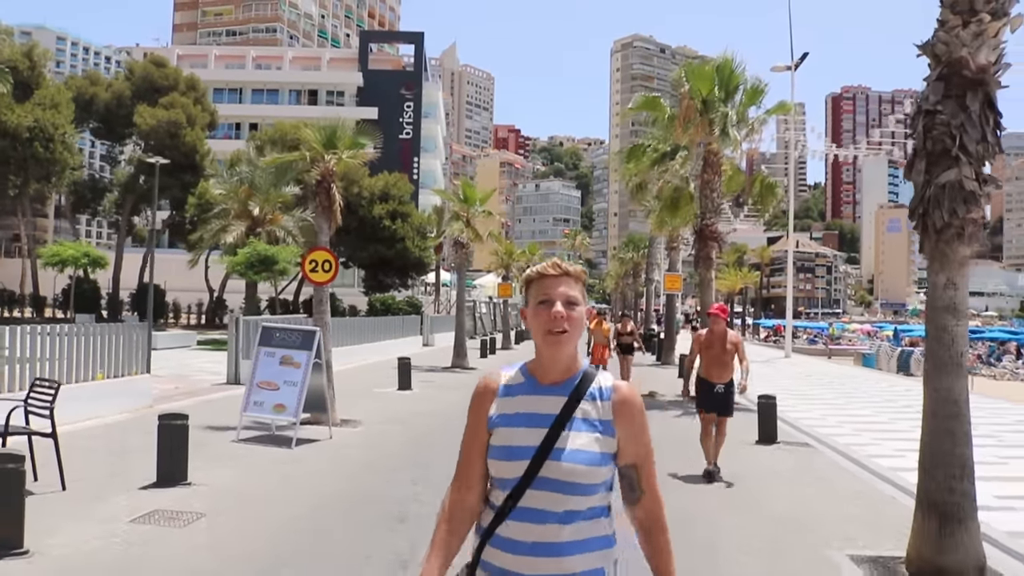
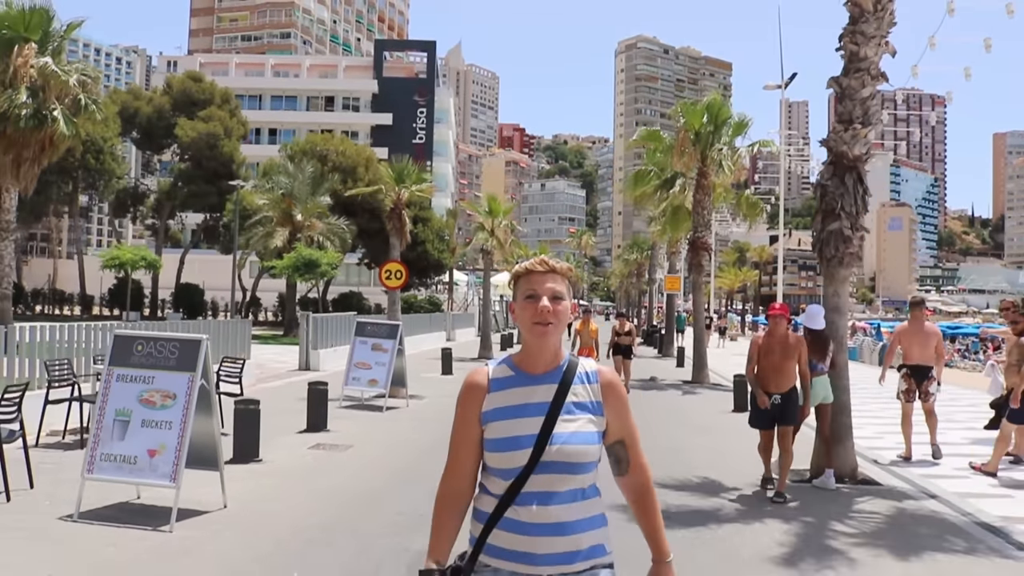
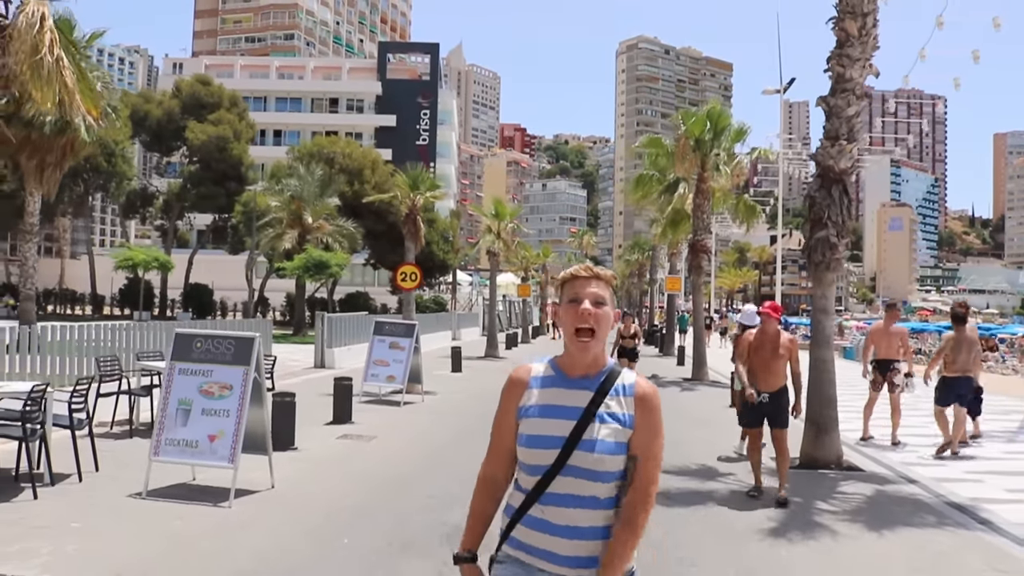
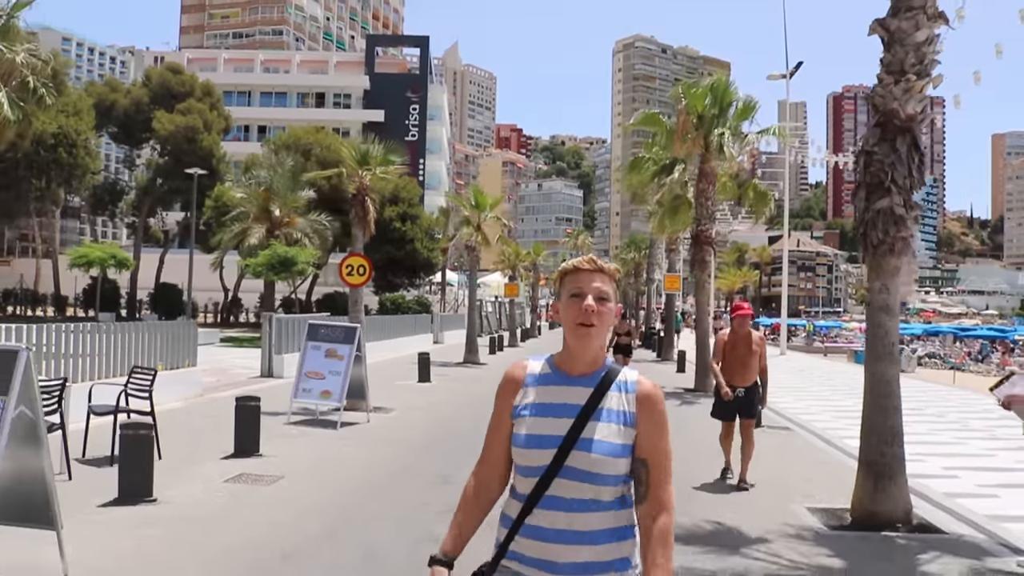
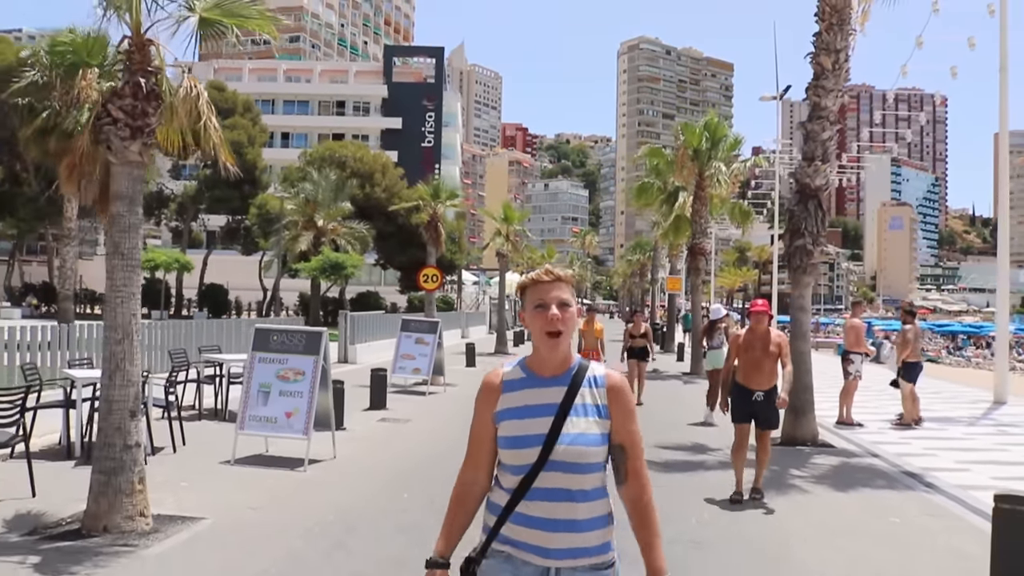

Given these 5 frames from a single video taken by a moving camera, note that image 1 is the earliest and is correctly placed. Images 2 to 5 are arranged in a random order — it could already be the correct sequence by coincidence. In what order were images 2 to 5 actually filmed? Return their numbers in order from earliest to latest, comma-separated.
4, 2, 3, 5
